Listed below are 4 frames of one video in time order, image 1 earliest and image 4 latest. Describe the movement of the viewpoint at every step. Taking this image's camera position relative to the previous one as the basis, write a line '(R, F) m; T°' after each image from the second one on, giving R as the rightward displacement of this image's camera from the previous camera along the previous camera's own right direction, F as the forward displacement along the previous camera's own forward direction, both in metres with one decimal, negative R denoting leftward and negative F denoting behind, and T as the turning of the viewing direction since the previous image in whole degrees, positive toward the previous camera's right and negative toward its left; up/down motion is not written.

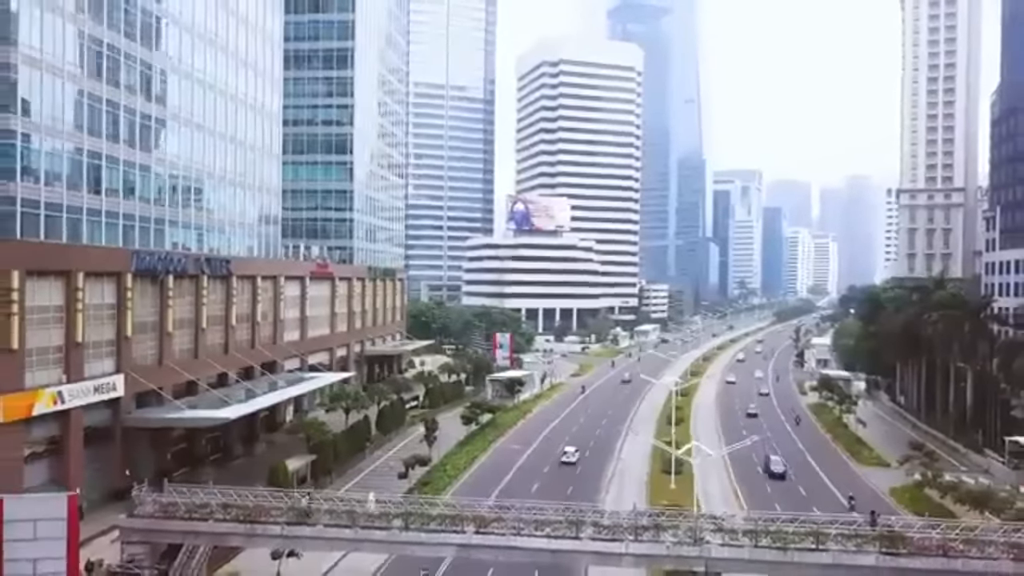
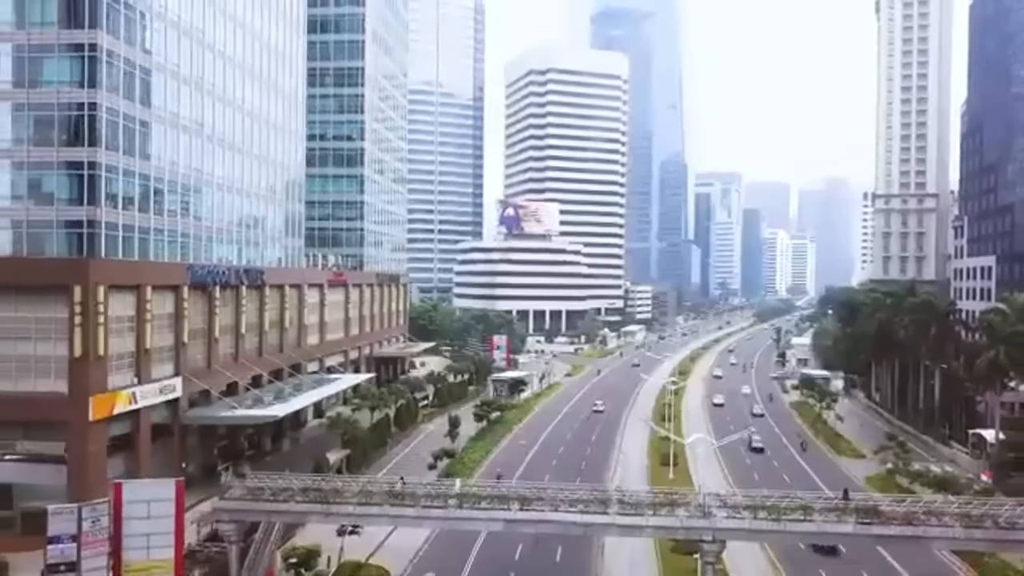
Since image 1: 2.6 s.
(-2.0, -5.6) m; +1°
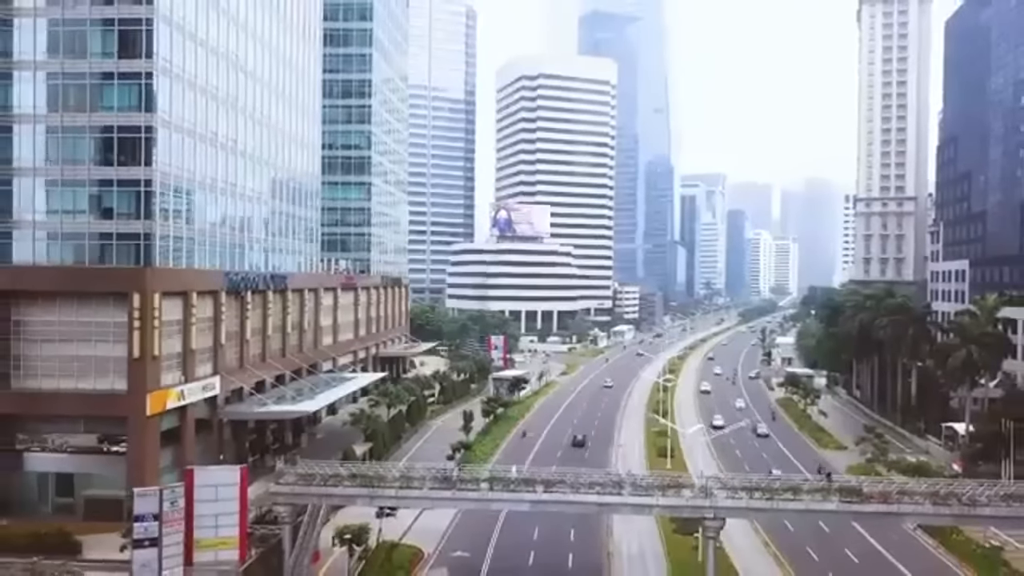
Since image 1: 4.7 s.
(-1.6, -4.6) m; +1°
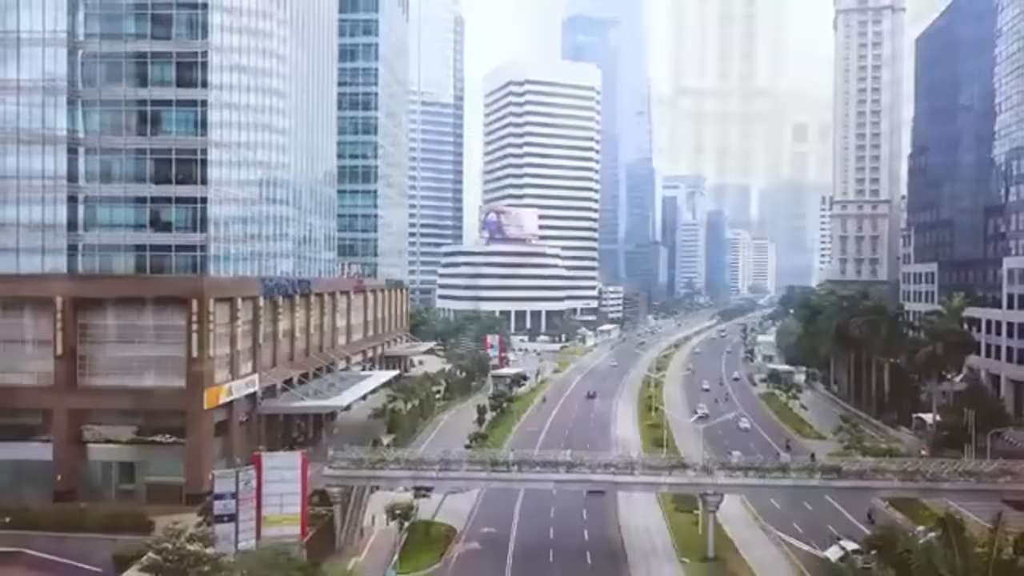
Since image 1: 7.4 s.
(-2.1, -5.7) m; +1°
